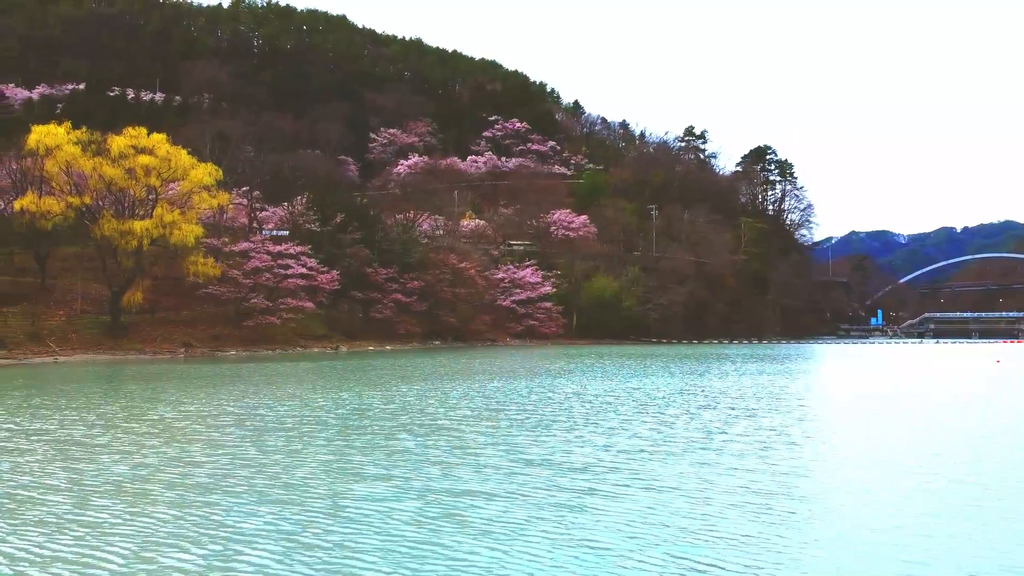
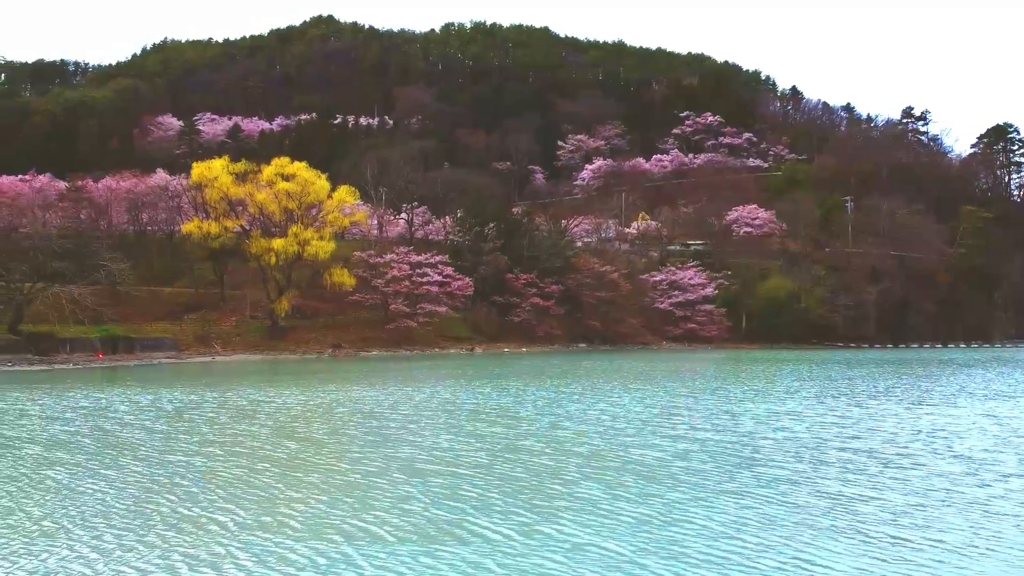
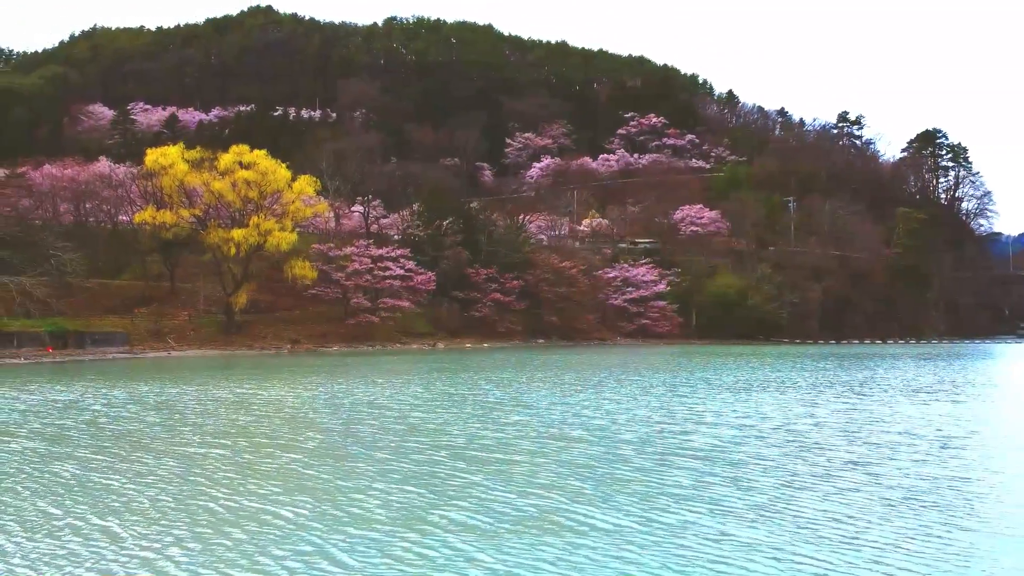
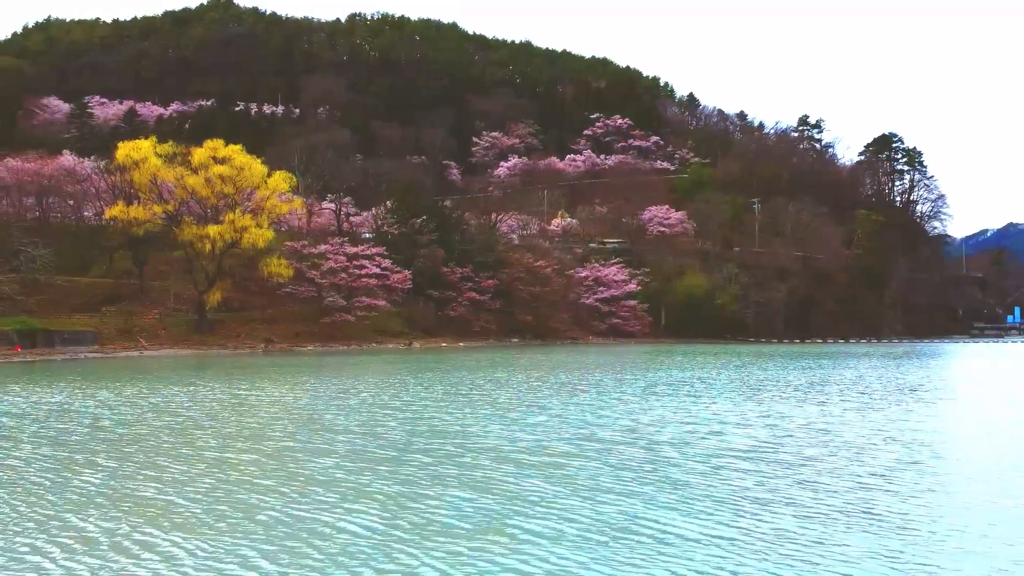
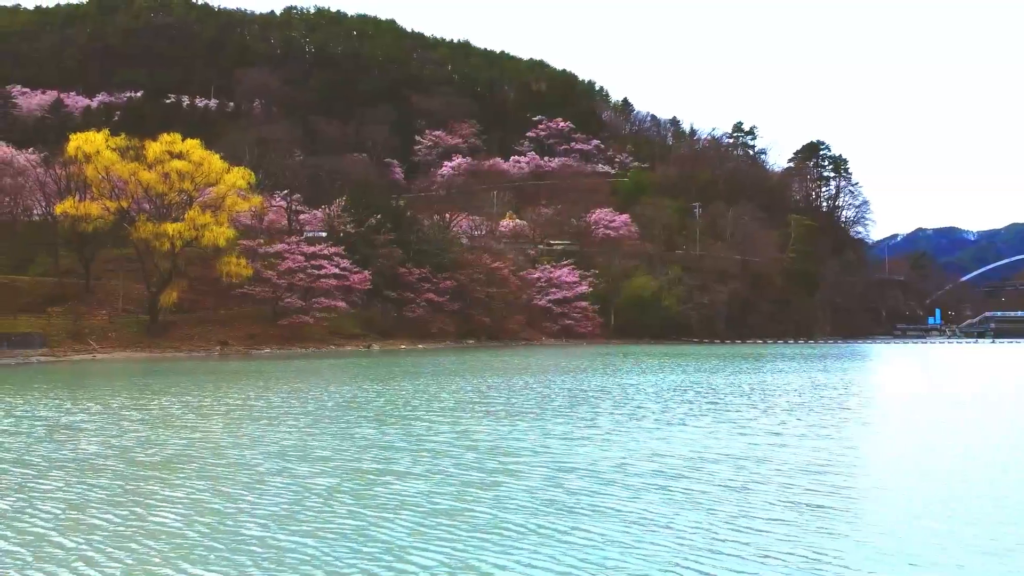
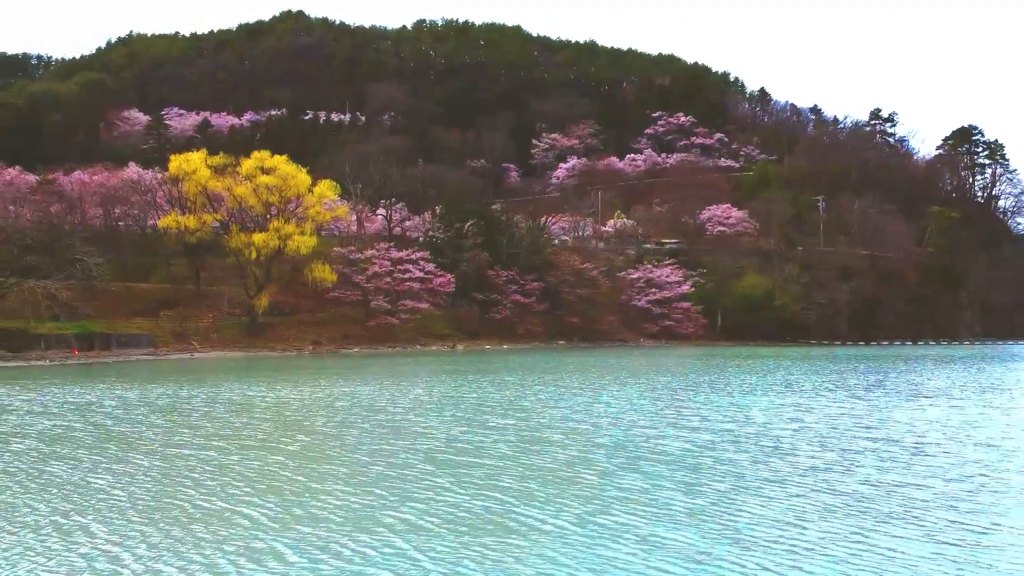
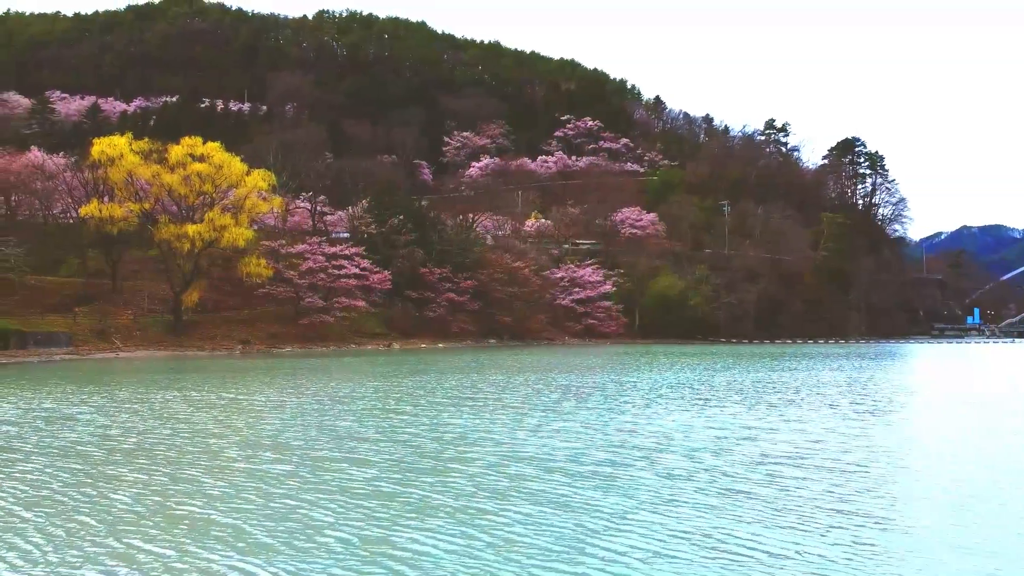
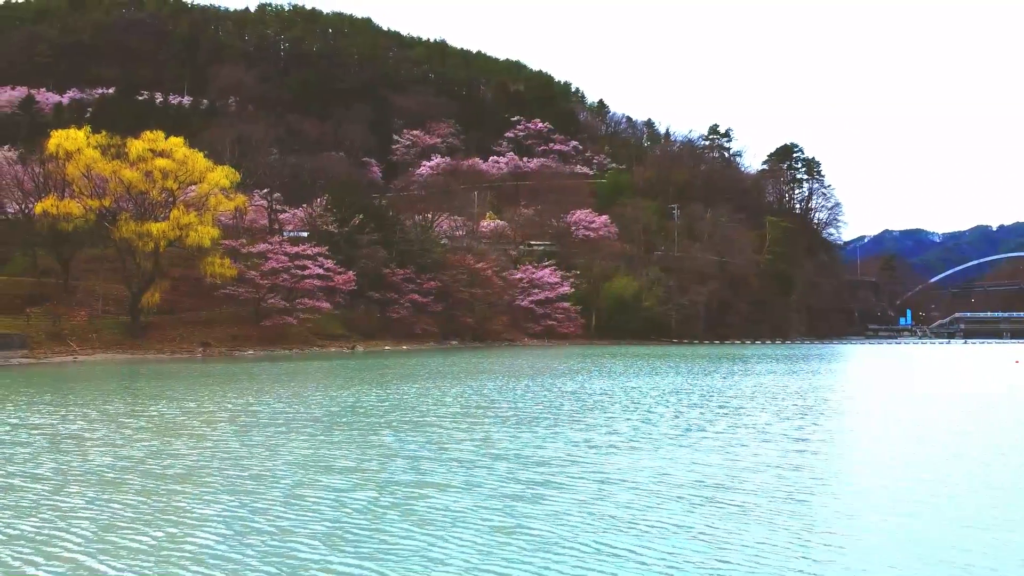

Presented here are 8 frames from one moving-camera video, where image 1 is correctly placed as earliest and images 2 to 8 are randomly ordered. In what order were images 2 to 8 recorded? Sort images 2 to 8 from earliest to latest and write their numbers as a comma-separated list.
8, 5, 7, 4, 3, 6, 2
